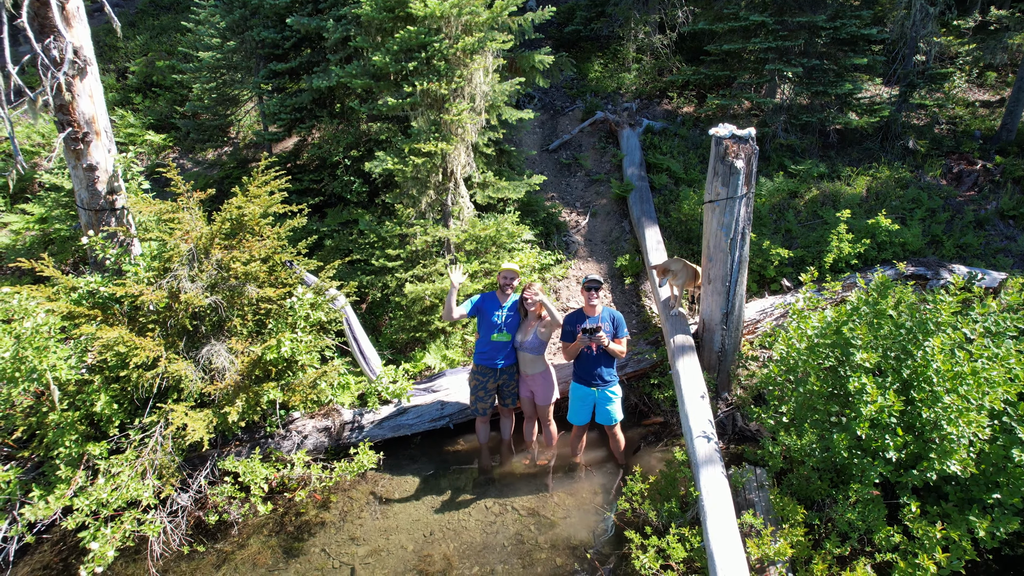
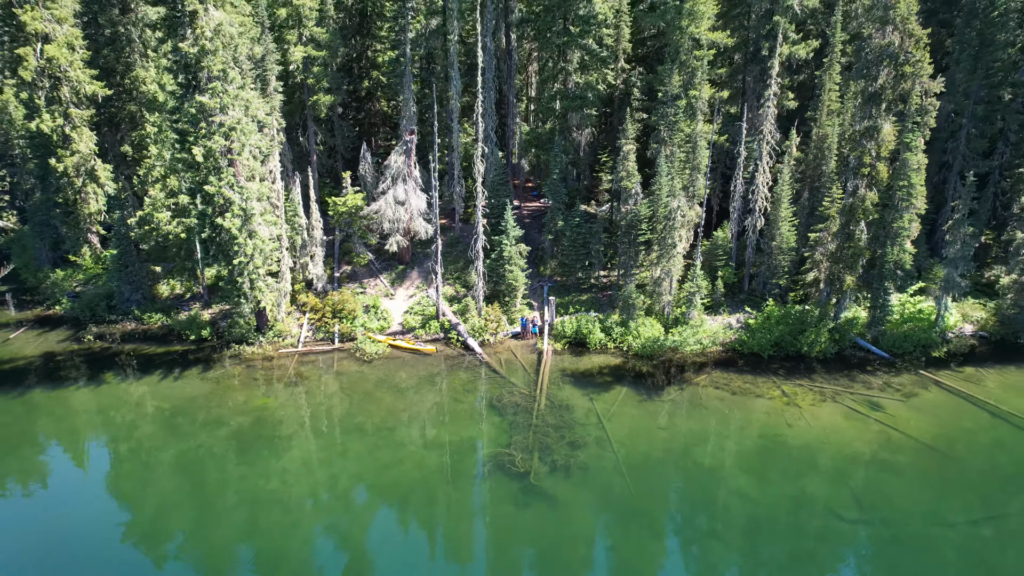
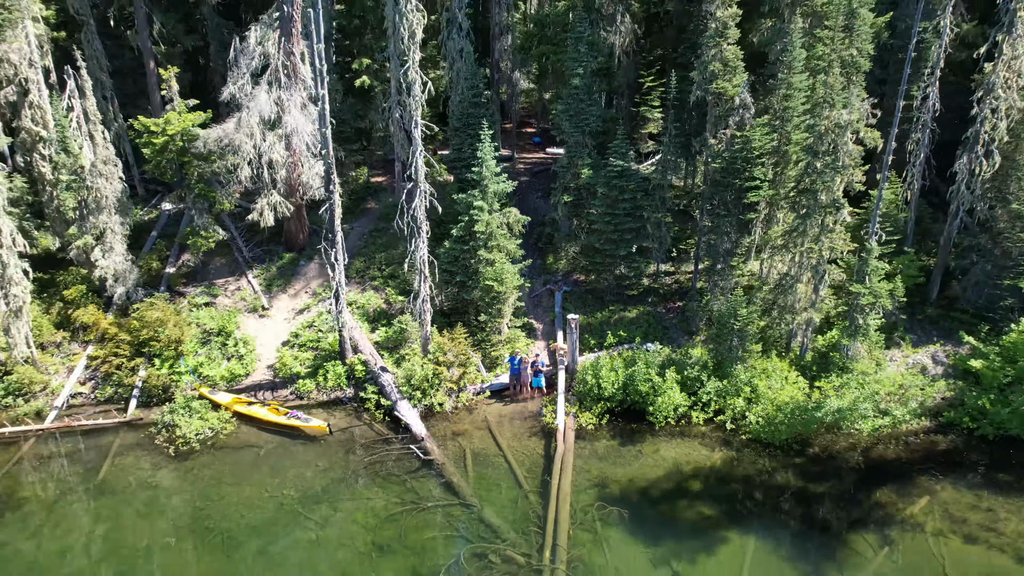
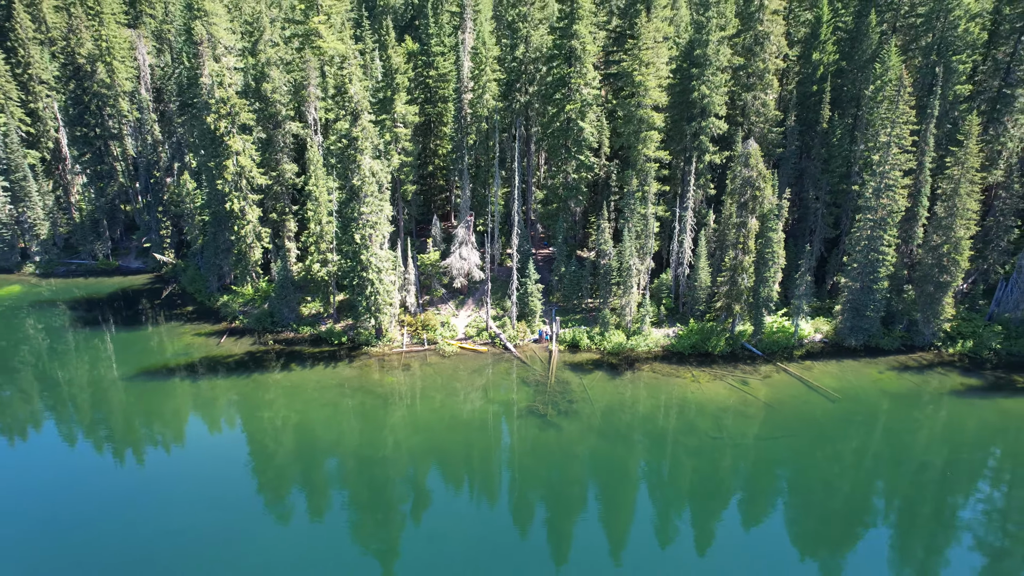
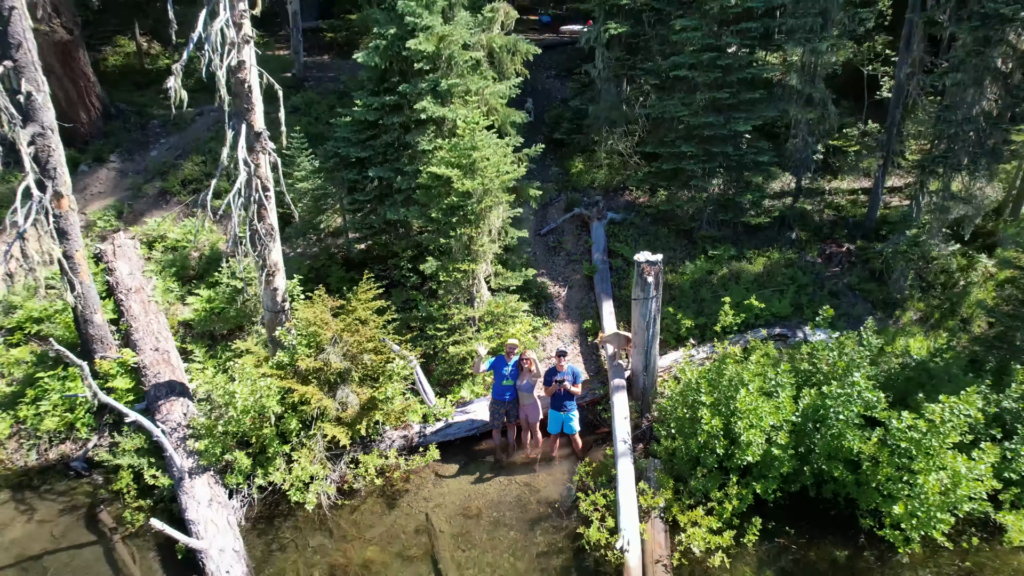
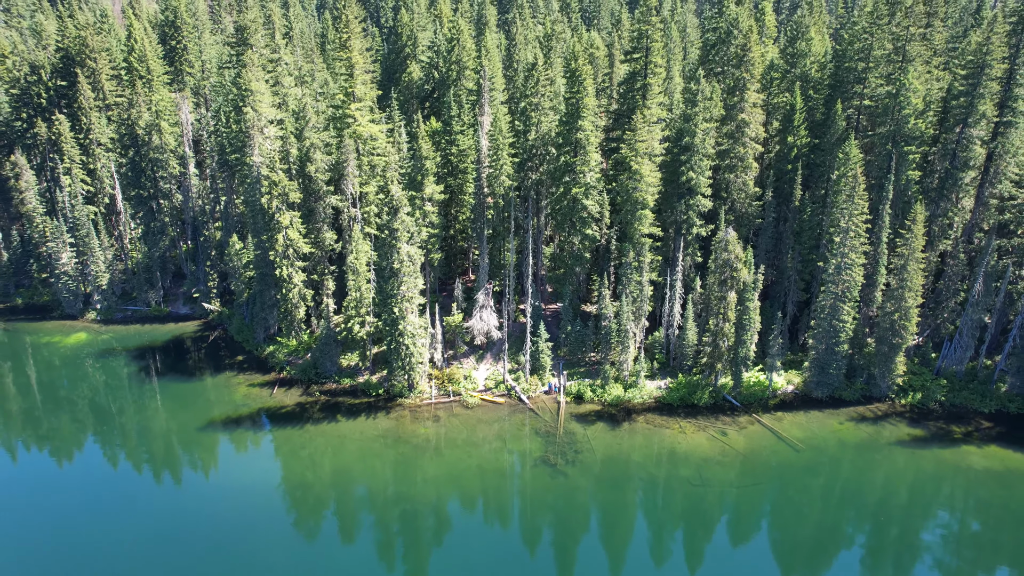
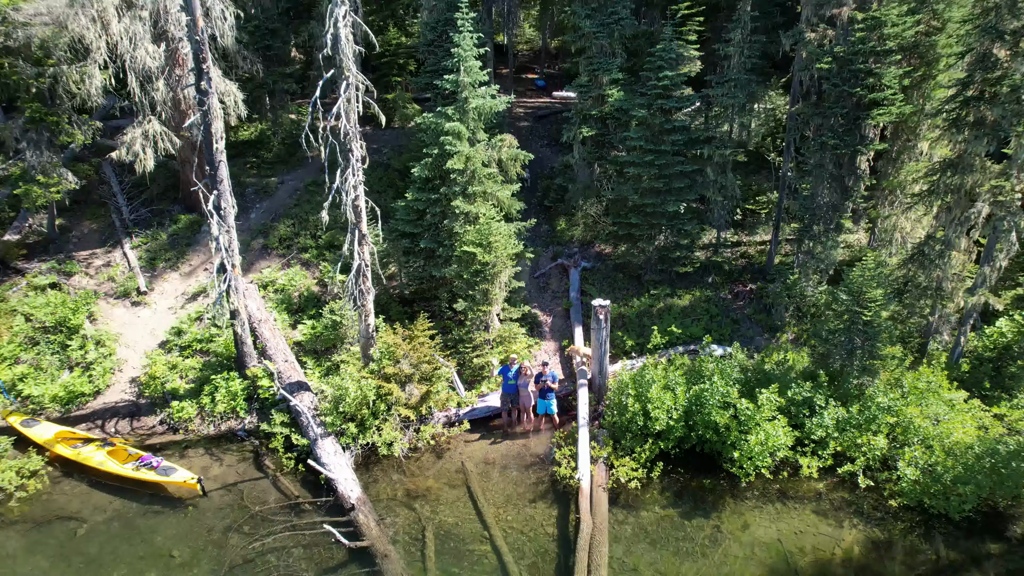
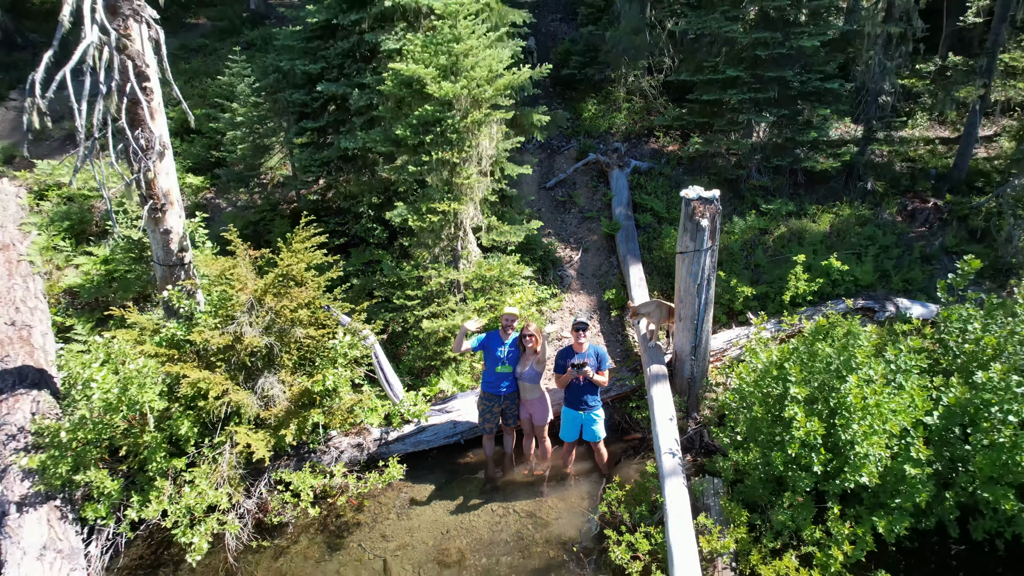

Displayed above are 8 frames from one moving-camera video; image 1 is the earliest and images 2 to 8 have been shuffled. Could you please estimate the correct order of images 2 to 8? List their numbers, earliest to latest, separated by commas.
8, 5, 7, 3, 2, 4, 6
